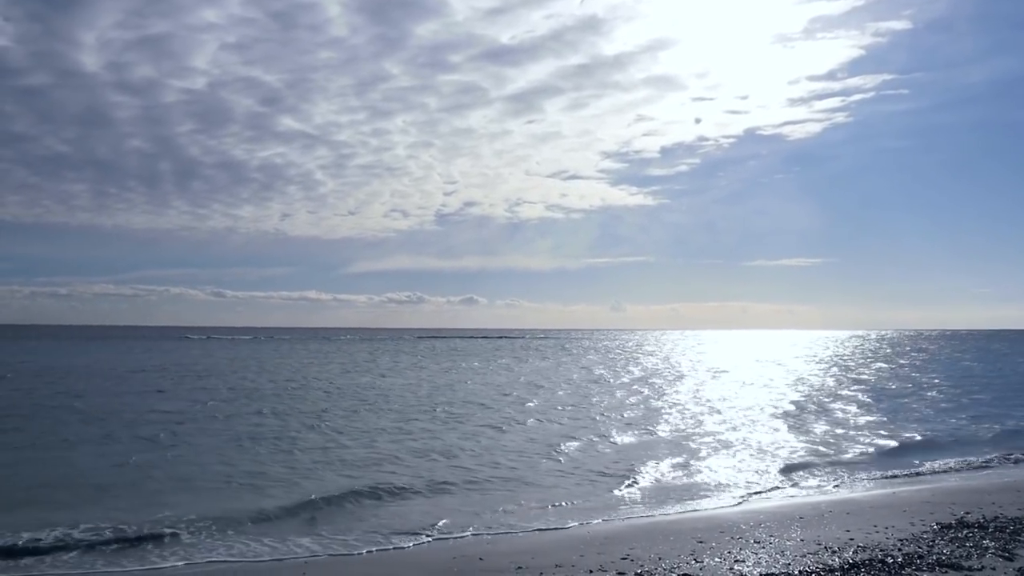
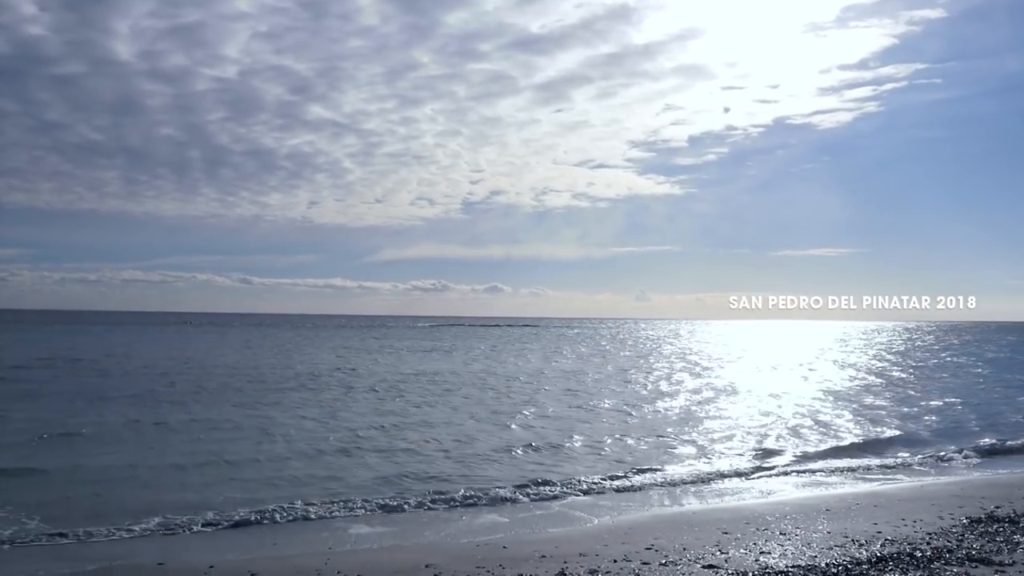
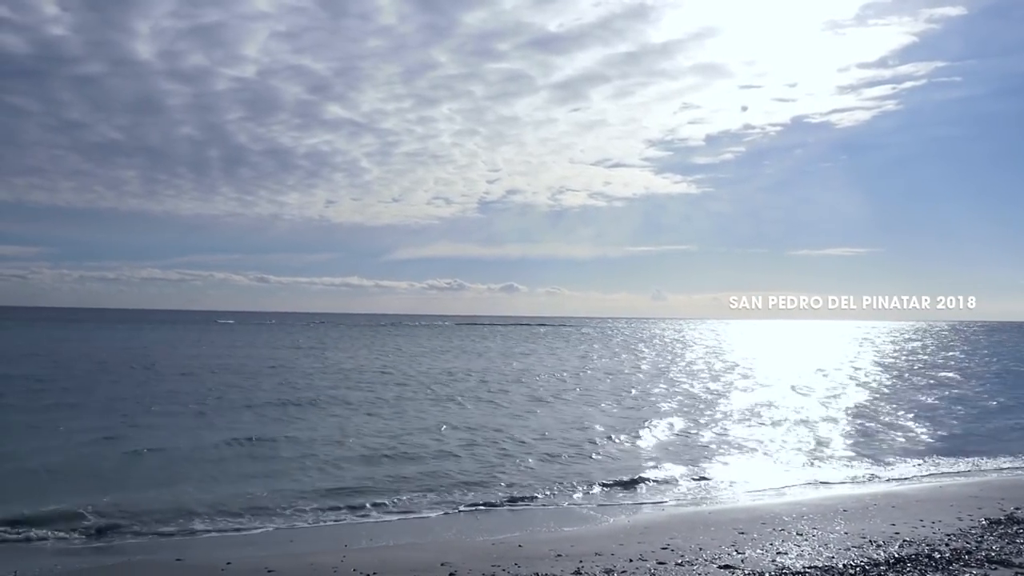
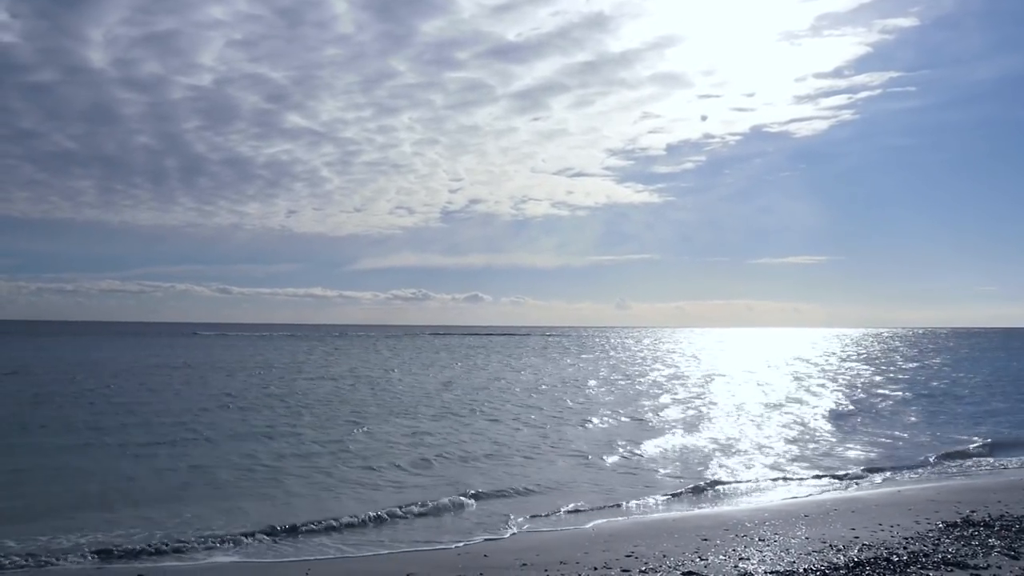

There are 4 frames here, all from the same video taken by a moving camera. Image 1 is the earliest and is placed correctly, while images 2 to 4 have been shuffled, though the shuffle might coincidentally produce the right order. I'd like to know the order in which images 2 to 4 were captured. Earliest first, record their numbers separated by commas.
4, 2, 3
